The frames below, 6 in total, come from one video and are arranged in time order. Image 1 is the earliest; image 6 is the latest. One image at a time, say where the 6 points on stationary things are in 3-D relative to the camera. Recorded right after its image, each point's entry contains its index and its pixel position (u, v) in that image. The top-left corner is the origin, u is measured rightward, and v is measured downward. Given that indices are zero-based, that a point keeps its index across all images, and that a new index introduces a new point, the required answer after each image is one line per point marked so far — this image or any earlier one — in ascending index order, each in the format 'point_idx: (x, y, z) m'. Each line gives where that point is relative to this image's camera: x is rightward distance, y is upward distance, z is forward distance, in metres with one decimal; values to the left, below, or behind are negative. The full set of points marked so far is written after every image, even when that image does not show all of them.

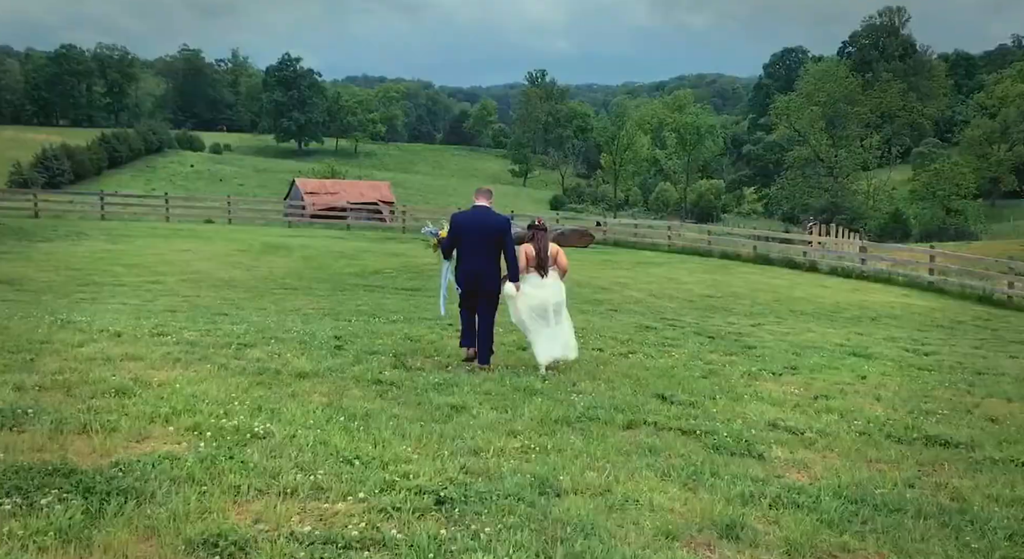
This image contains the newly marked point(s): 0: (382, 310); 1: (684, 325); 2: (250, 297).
0: (-2.1, -0.5, +15.5) m
1: (+2.9, -0.8, +15.8) m
2: (-4.5, -0.3, +16.2) m
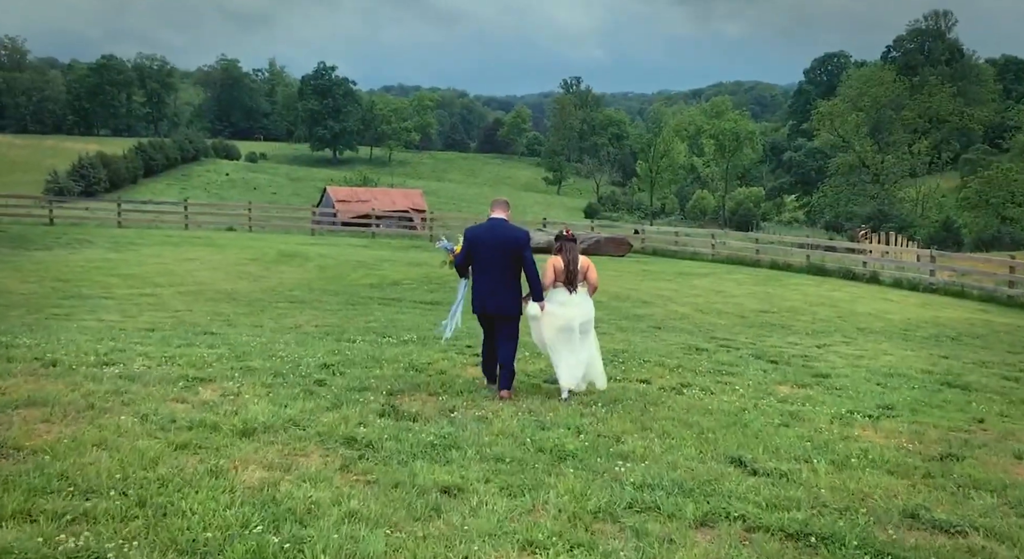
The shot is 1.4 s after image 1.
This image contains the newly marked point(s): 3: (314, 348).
0: (-1.7, -0.7, +13.6) m
1: (+3.3, -1.0, +13.8) m
2: (-4.0, -0.5, +14.4) m
3: (-2.3, -0.8, +10.7) m
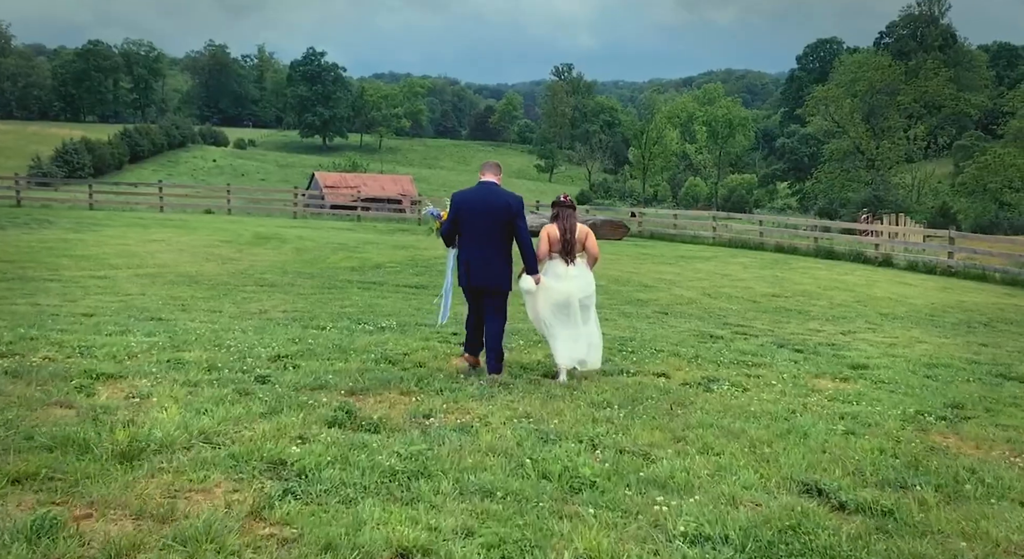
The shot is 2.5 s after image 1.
0: (-1.8, -0.4, +12.1) m
1: (+3.2, -0.7, +12.3) m
2: (-4.2, -0.2, +12.9) m
3: (-2.4, -0.5, +9.2) m
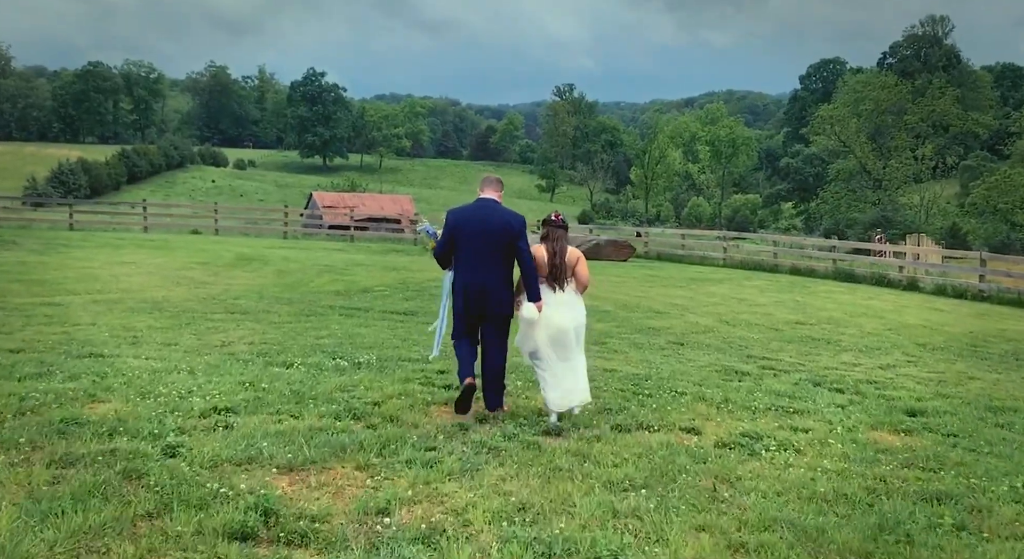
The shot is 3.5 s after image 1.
0: (-1.9, -0.8, +10.7) m
1: (+3.2, -1.0, +10.9) m
2: (-4.2, -0.6, +11.5) m
3: (-2.4, -0.8, +7.8) m
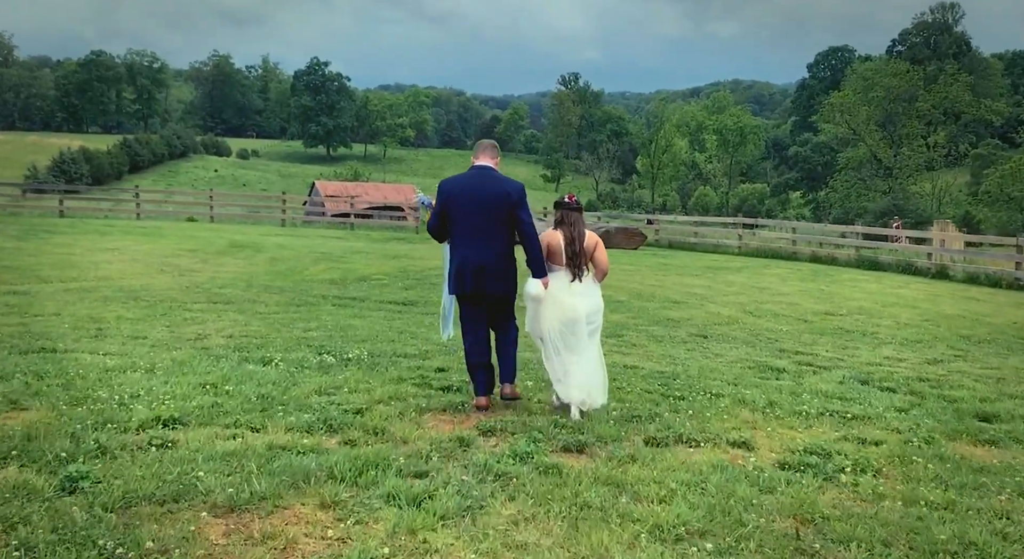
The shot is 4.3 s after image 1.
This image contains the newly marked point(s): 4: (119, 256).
0: (-1.8, -0.6, +9.6) m
1: (+3.3, -0.9, +9.8) m
2: (-4.1, -0.4, +10.4) m
3: (-2.3, -0.7, +6.7) m
4: (-6.8, +0.4, +16.2) m
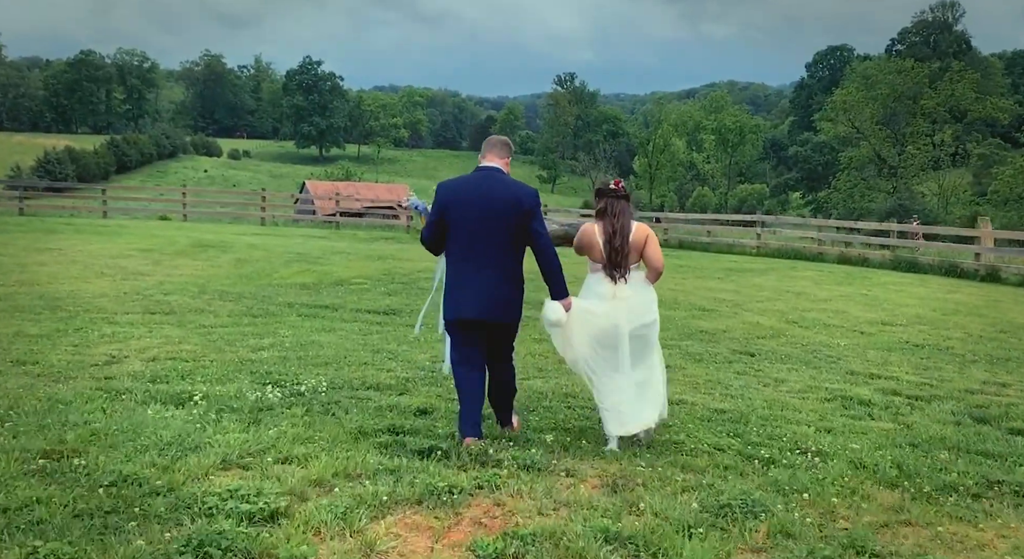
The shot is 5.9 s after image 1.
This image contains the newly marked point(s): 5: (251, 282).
0: (-1.7, -0.7, +7.4) m
1: (+3.3, -0.9, +7.6) m
2: (-4.1, -0.5, +8.2) m
3: (-2.3, -0.7, +4.5) m
4: (-6.8, +0.3, +14.0) m
5: (-3.8, 0.0, +13.5) m
